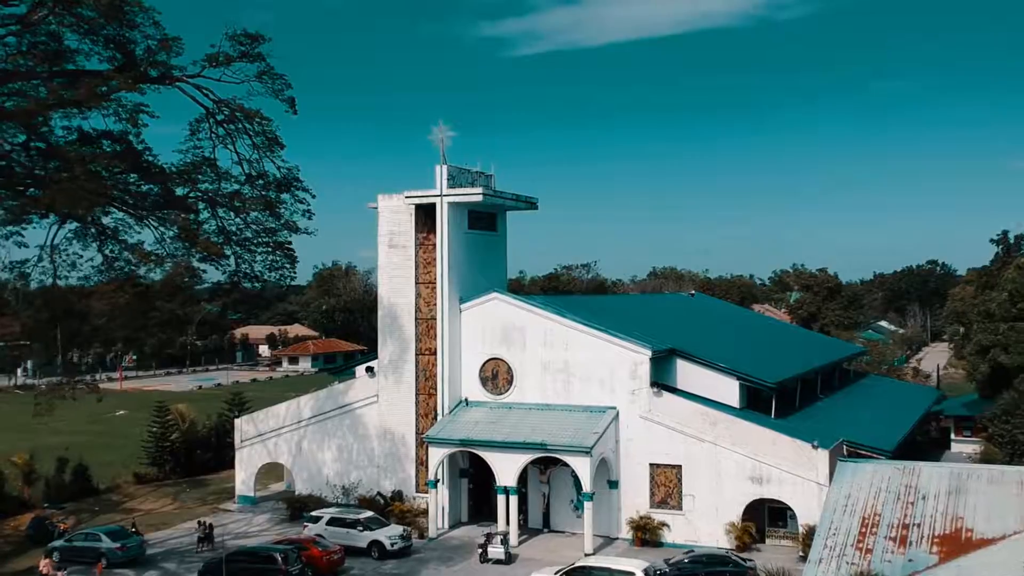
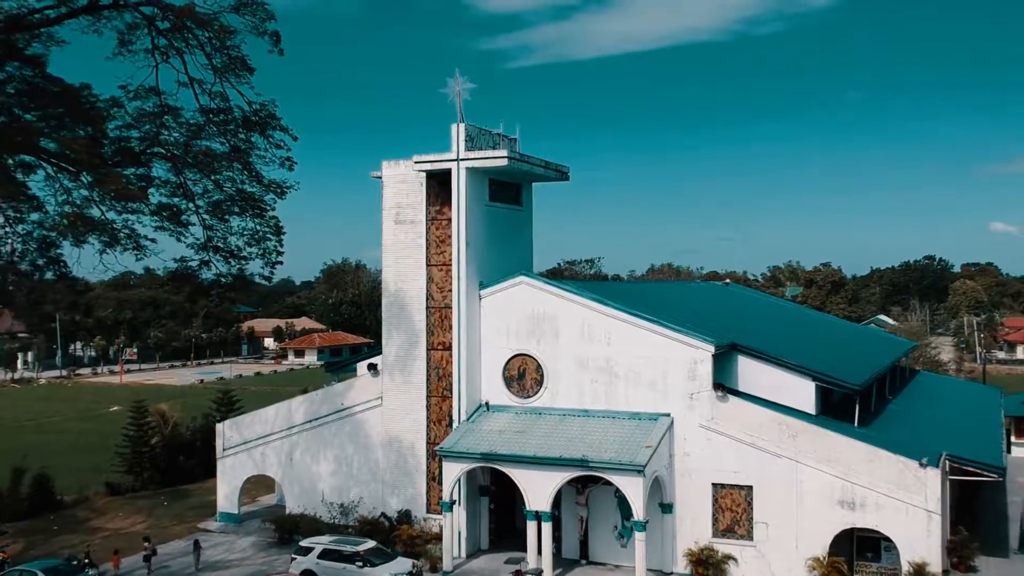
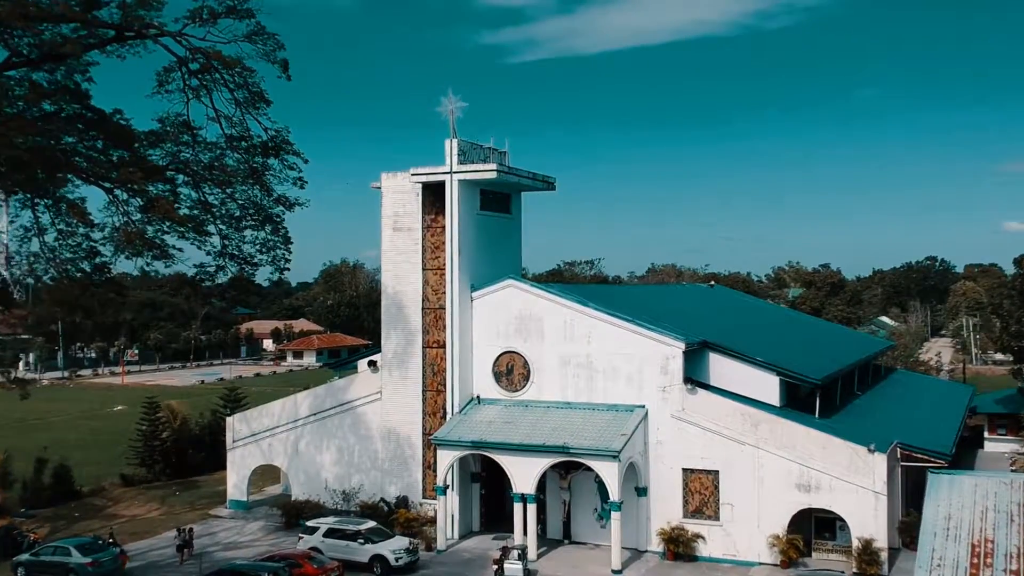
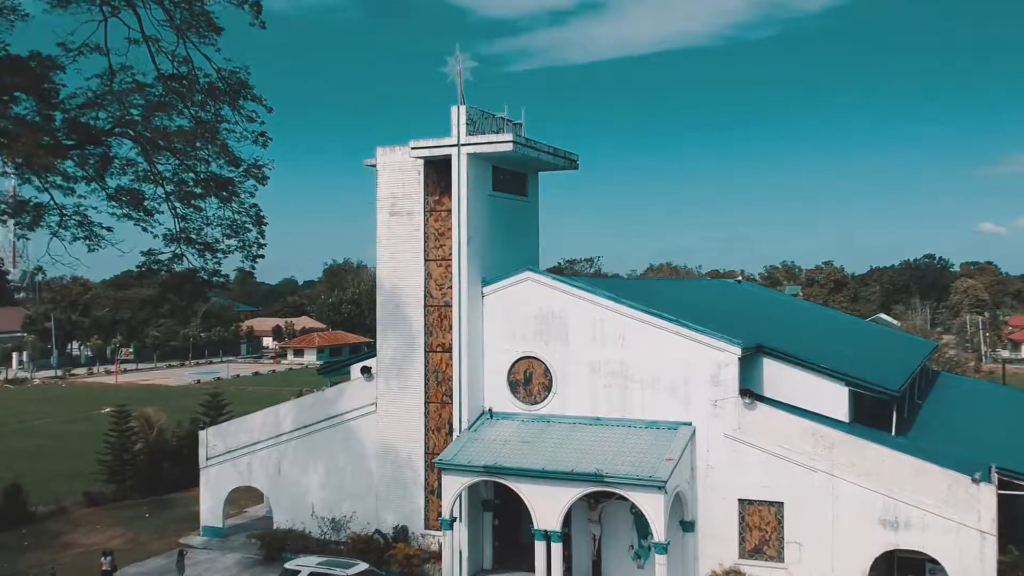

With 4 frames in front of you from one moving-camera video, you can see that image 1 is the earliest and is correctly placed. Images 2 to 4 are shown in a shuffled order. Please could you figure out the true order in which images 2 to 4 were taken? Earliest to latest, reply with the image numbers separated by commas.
3, 2, 4
